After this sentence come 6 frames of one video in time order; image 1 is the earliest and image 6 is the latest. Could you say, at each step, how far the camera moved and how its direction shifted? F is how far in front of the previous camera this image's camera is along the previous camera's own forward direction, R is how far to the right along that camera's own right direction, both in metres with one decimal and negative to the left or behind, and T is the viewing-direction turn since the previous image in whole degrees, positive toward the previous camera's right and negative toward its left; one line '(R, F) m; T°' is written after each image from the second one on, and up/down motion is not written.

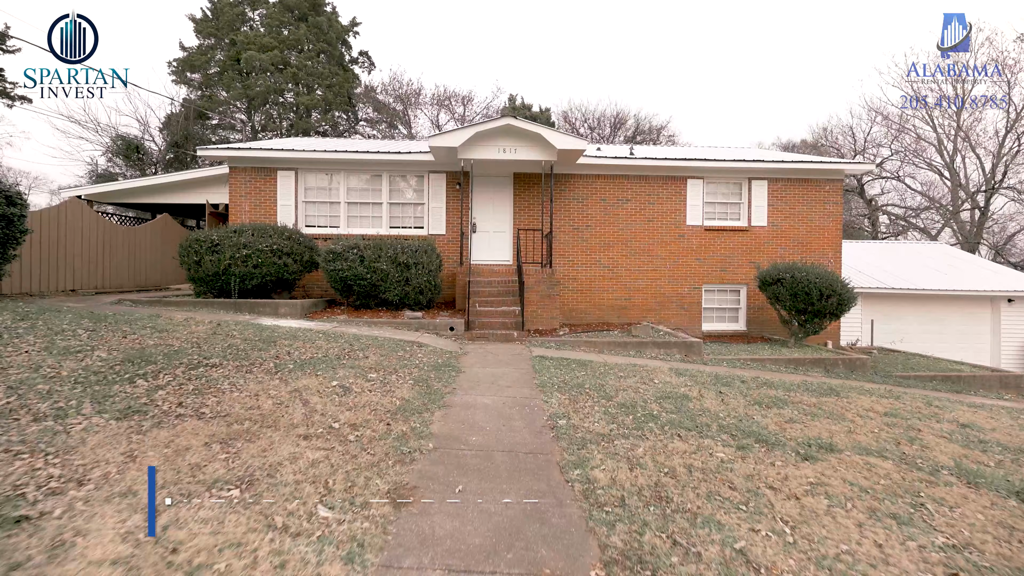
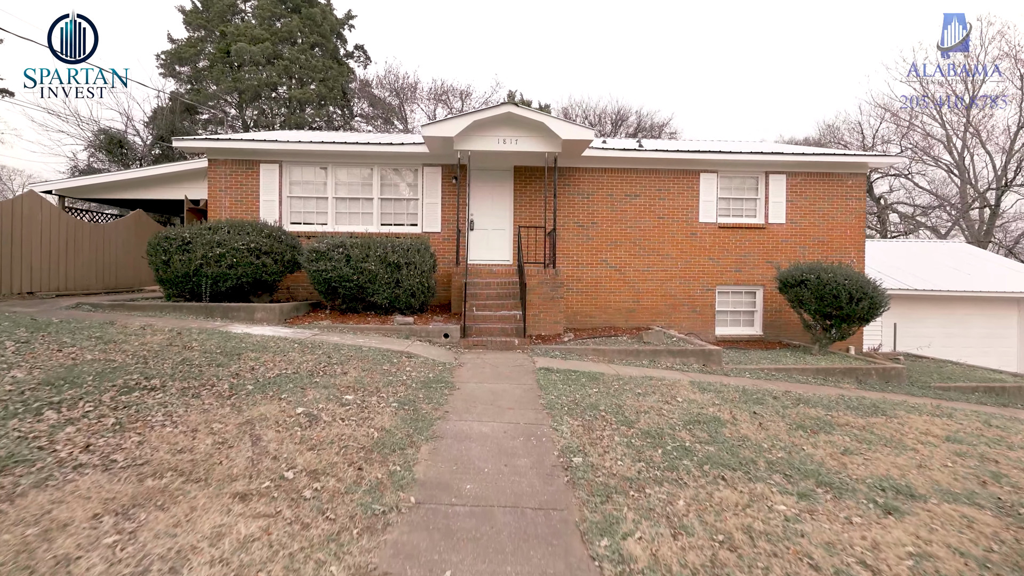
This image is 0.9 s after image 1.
(0.0, +0.8) m; 0°
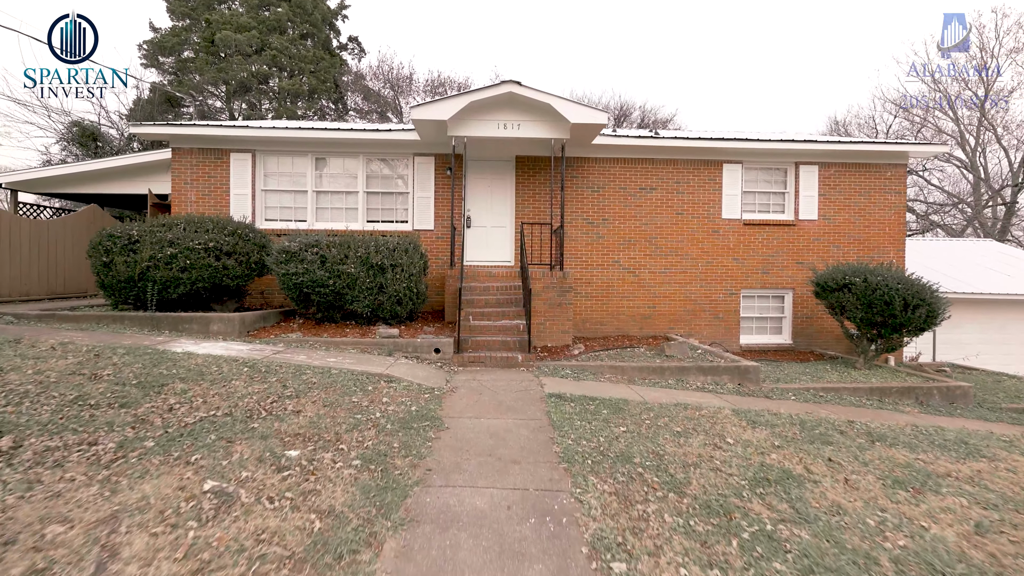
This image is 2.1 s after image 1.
(0.0, +1.2) m; 0°
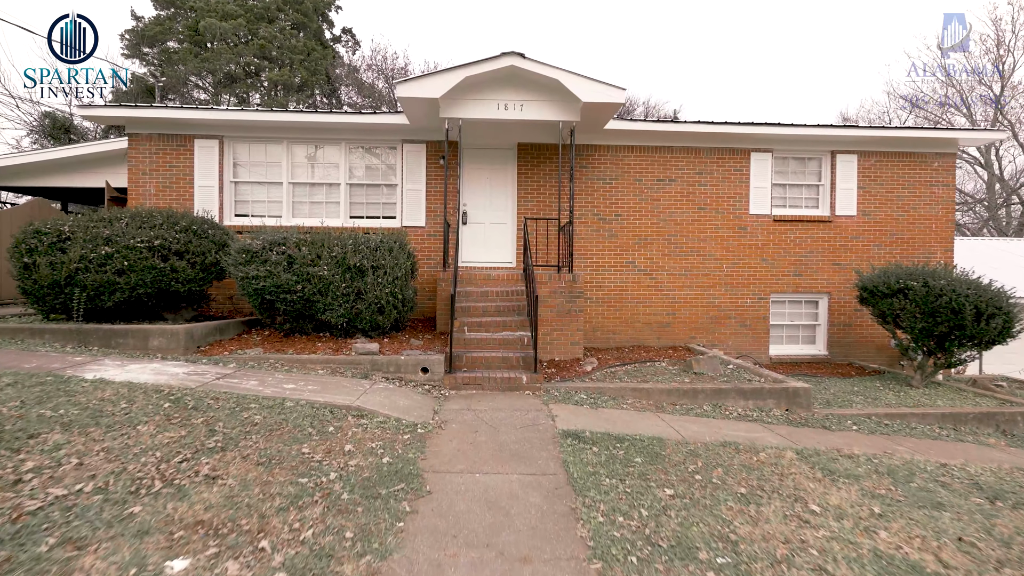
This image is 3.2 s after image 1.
(0.0, +1.1) m; 0°
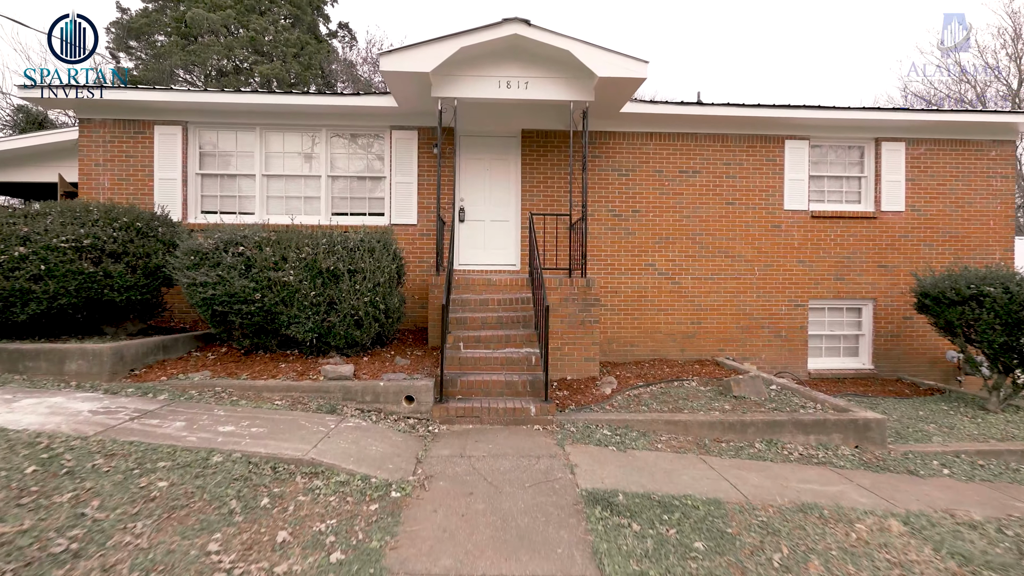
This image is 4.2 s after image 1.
(0.0, +1.1) m; 0°
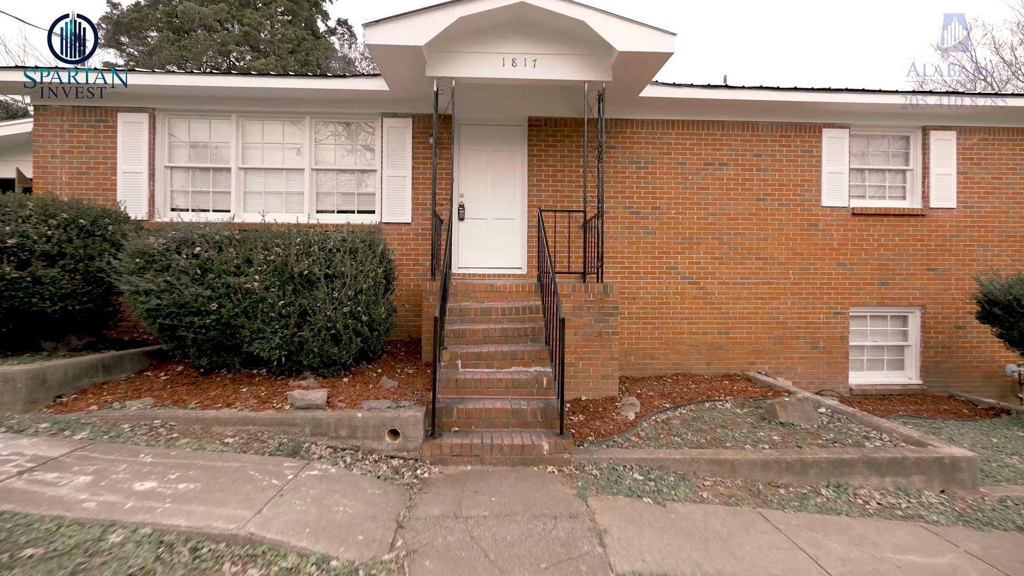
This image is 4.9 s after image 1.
(0.0, +0.8) m; 0°
